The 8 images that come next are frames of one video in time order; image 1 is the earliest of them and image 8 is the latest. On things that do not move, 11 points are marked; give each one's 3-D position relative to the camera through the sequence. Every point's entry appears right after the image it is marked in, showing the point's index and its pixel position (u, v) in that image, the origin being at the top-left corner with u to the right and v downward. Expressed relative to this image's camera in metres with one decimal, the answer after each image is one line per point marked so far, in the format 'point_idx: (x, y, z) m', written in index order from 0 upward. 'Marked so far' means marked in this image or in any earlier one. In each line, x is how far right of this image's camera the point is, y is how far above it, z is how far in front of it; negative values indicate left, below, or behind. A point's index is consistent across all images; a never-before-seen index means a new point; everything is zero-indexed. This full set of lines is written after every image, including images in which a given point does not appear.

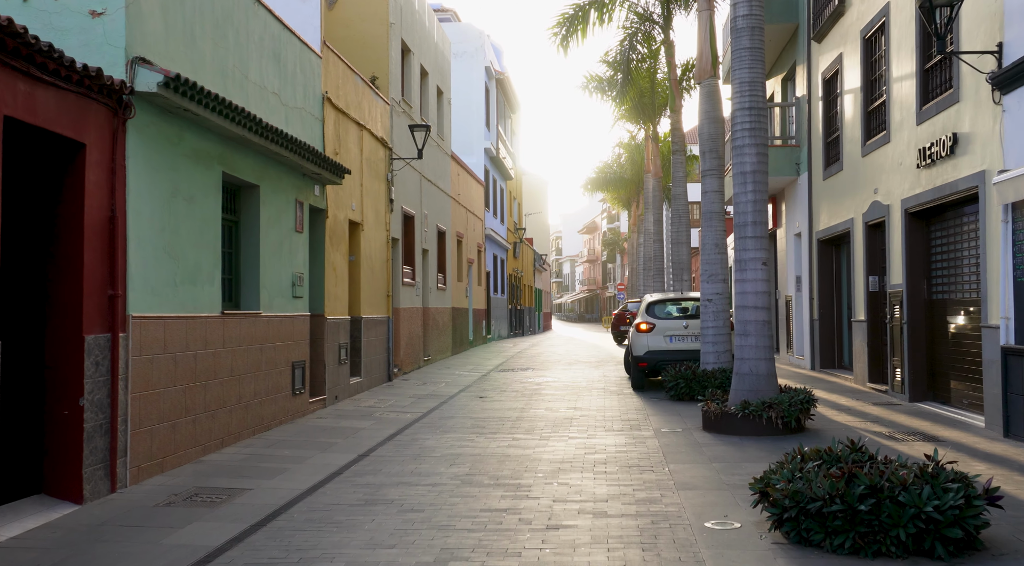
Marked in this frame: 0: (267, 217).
0: (-2.9, +0.8, +11.1) m
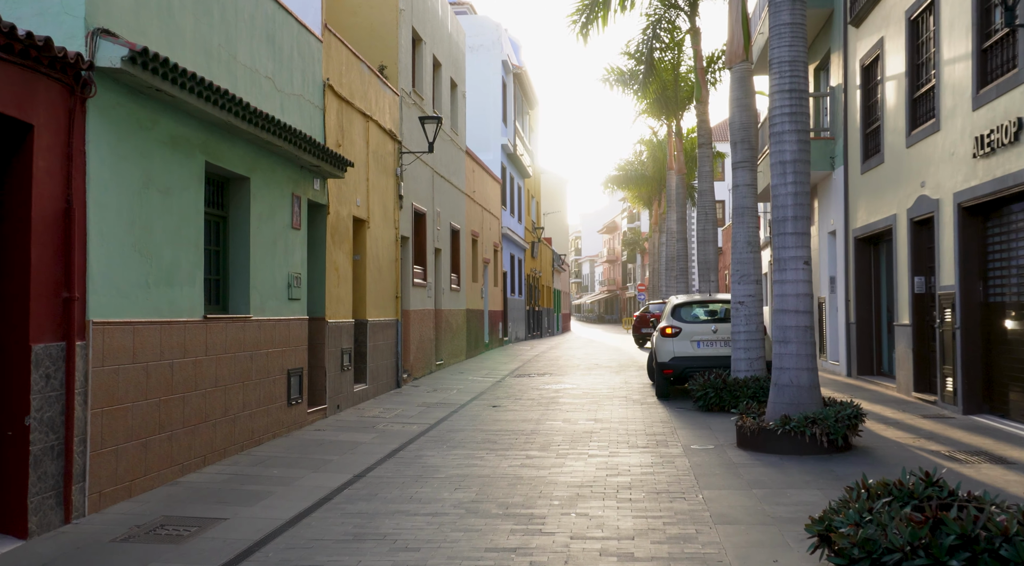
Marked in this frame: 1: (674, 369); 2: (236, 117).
0: (-2.8, +0.8, +10.2) m
1: (+2.4, -1.3, +14.0) m
2: (-2.7, +1.6, +9.0) m
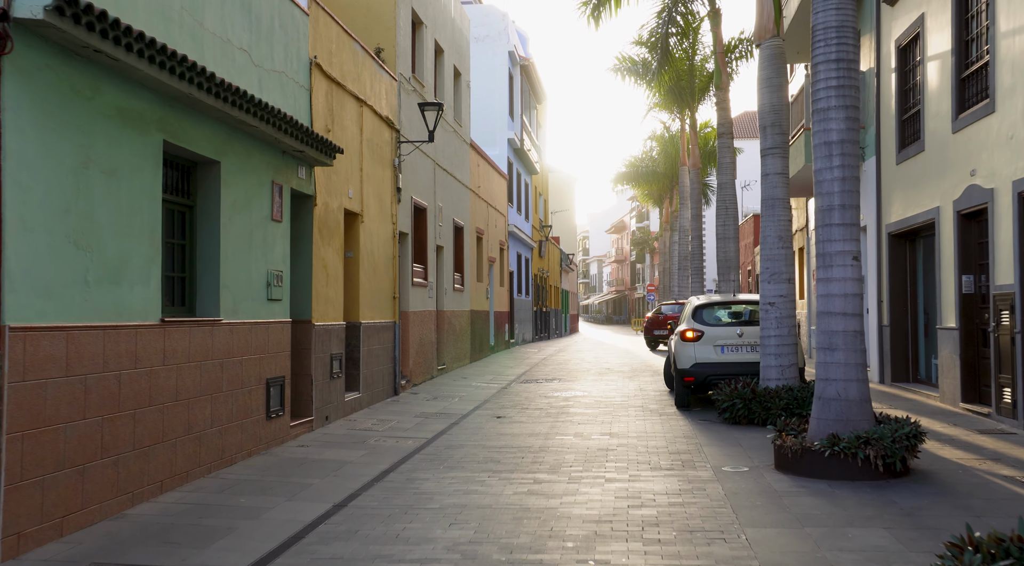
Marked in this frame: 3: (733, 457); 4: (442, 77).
0: (-2.7, +0.8, +9.0) m
1: (+2.5, -1.3, +12.8) m
2: (-2.6, +1.6, +7.8) m
3: (+2.1, -1.7, +9.0) m
4: (-1.5, +4.3, +19.7) m
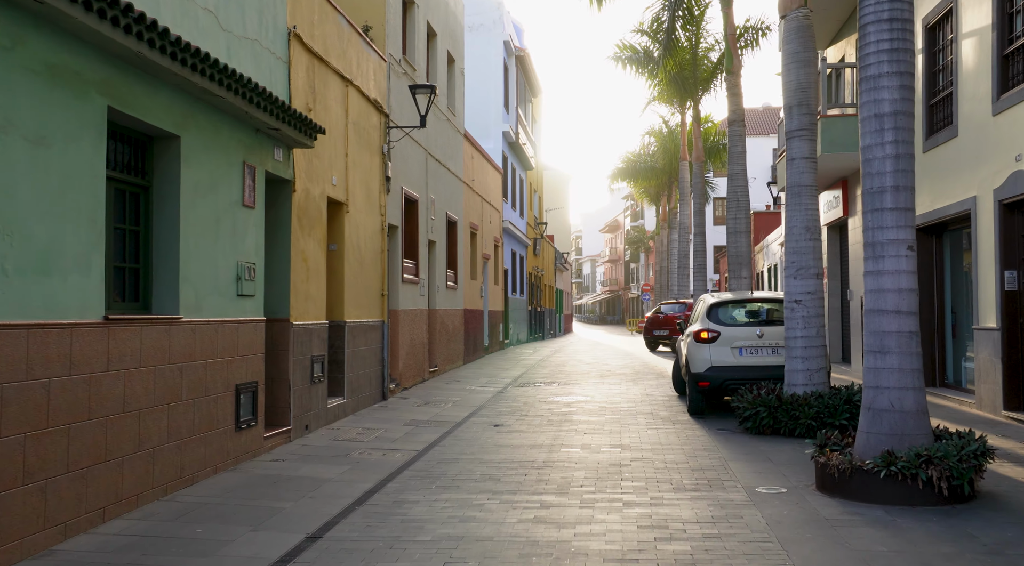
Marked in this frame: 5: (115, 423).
0: (-2.7, +0.8, +7.9) m
1: (+2.5, -1.2, +11.7) m
2: (-2.6, +1.7, +6.7) m
3: (+2.1, -1.6, +7.9) m
4: (-1.5, +4.4, +18.6) m
5: (-2.8, -1.0, +6.5) m
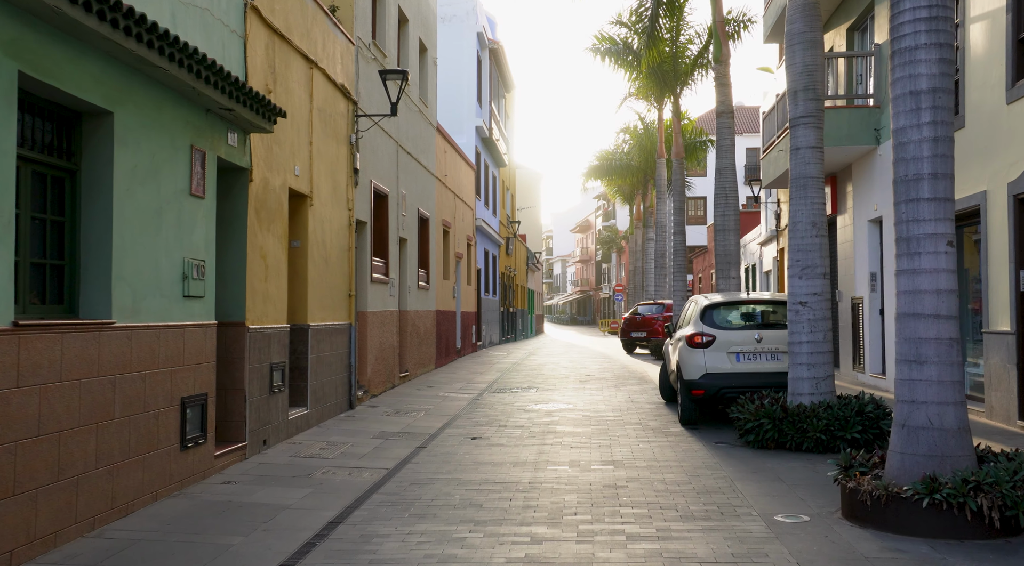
0: (-2.8, +0.9, +6.9) m
1: (+2.2, -1.2, +10.9) m
2: (-2.7, +1.7, +5.7) m
3: (+2.0, -1.6, +7.0) m
4: (-2.0, +4.4, +17.6) m
5: (-2.8, -1.0, +5.5) m
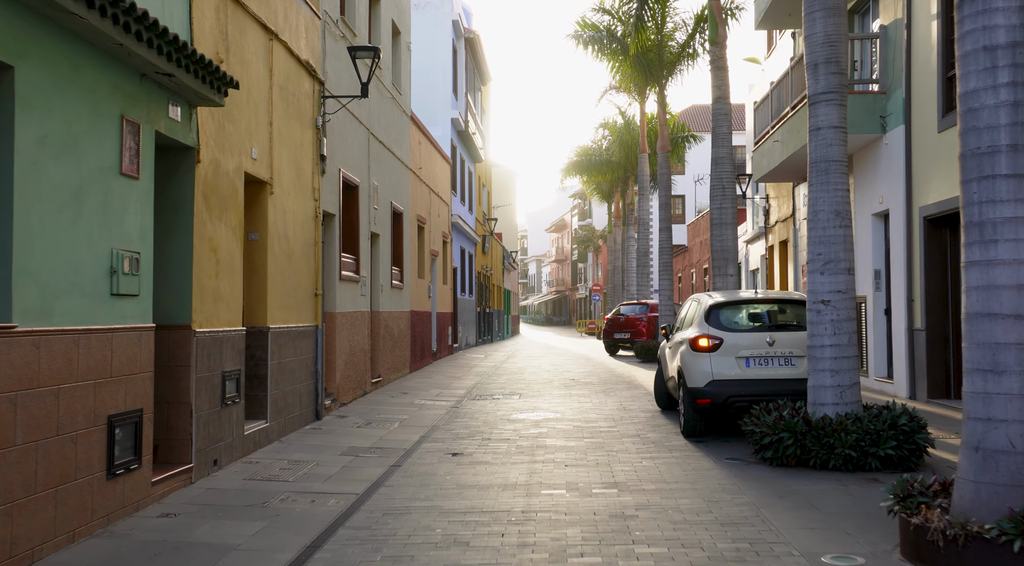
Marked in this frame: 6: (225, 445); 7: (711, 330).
0: (-2.8, +0.9, +5.6) m
1: (+2.1, -1.2, +9.8) m
2: (-2.7, +1.7, +4.5) m
3: (+2.0, -1.6, +5.9) m
4: (-2.3, +4.4, +16.4) m
5: (-2.8, -0.9, +4.2) m
6: (-2.6, -1.5, +8.6) m
7: (+2.1, -0.5, +10.0) m
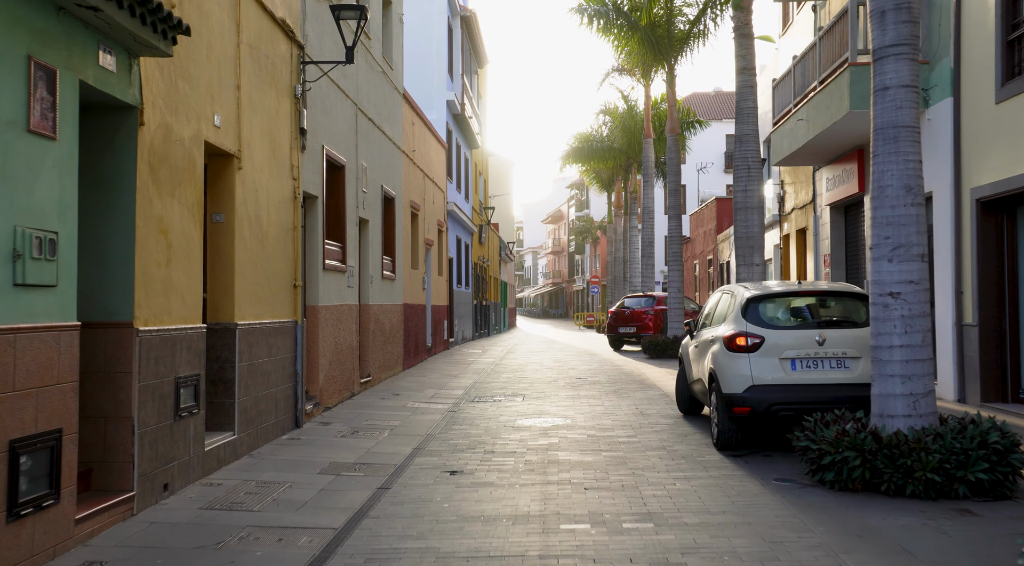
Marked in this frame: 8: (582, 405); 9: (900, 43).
0: (-2.8, +0.9, +4.2) m
1: (+2.2, -1.1, +8.4) m
2: (-2.6, +1.8, +3.0) m
3: (+2.1, -1.5, +4.5) m
4: (-2.3, +4.6, +14.9) m
5: (-2.7, -0.9, +2.8) m
6: (-2.6, -1.4, +7.2) m
7: (+2.2, -0.4, +8.6) m
8: (+0.9, -1.6, +12.5) m
9: (+3.0, +1.9, +7.3) m
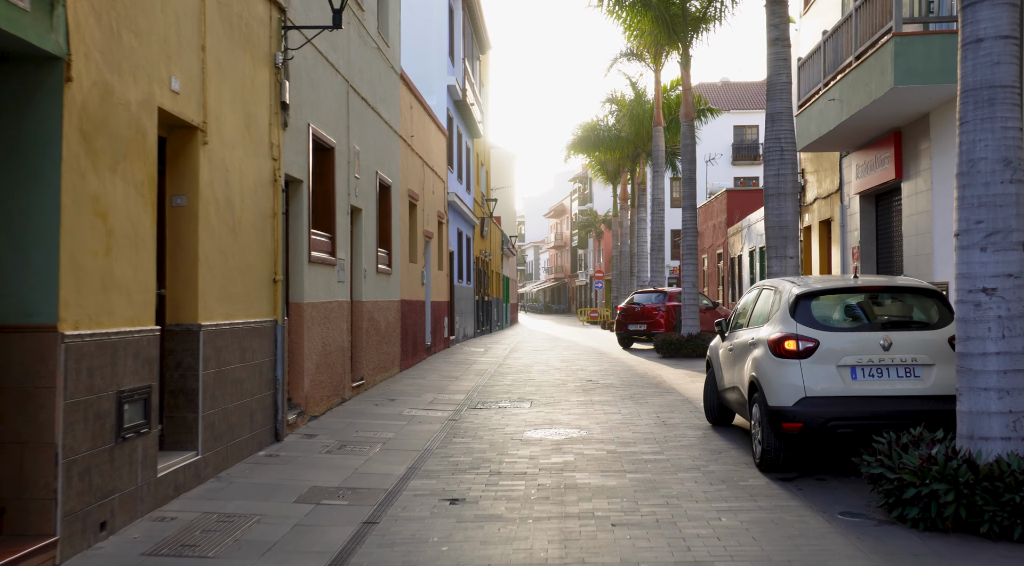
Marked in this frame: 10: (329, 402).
0: (-2.7, +1.0, +3.0) m
1: (+2.2, -1.1, +7.1) m
2: (-2.5, +1.8, +1.8) m
3: (+2.1, -1.5, +3.3) m
4: (-2.2, +4.7, +13.7) m
5: (-2.7, -0.9, +1.6) m
6: (-2.5, -1.4, +6.0) m
7: (+2.3, -0.4, +7.3) m
8: (+1.0, -1.6, +11.2) m
9: (+3.1, +1.9, +6.0) m
10: (-2.3, -1.5, +11.6) m
